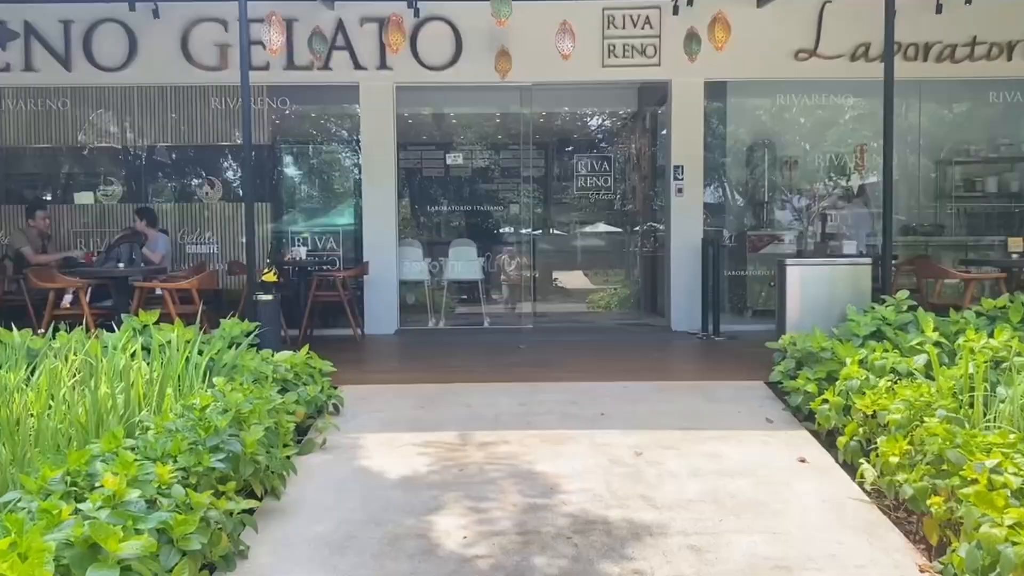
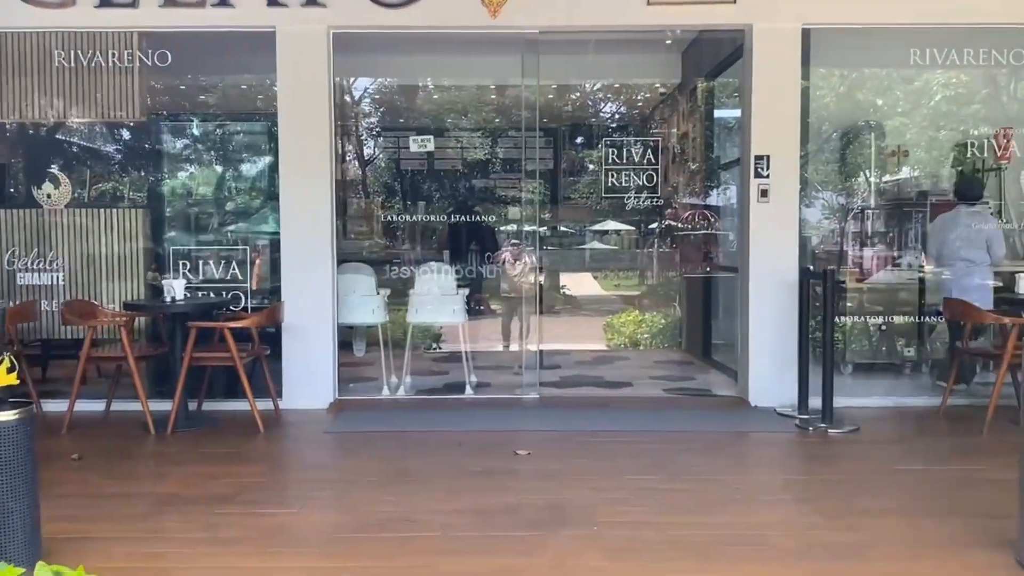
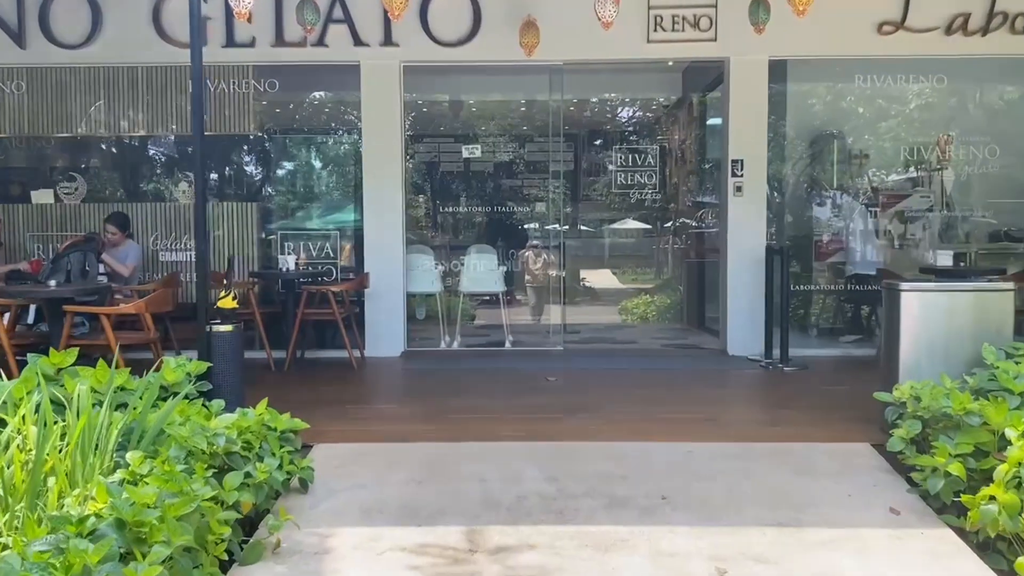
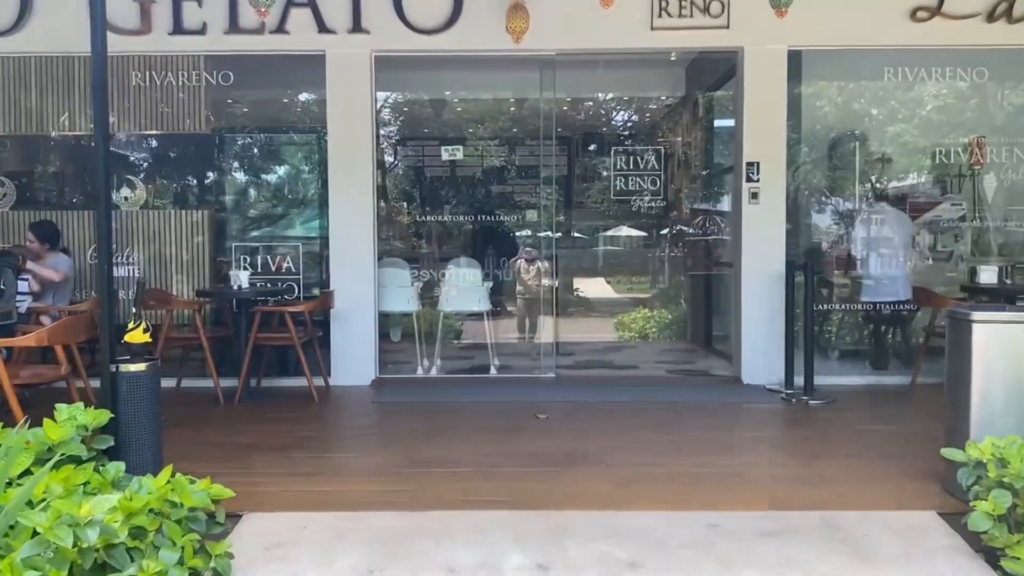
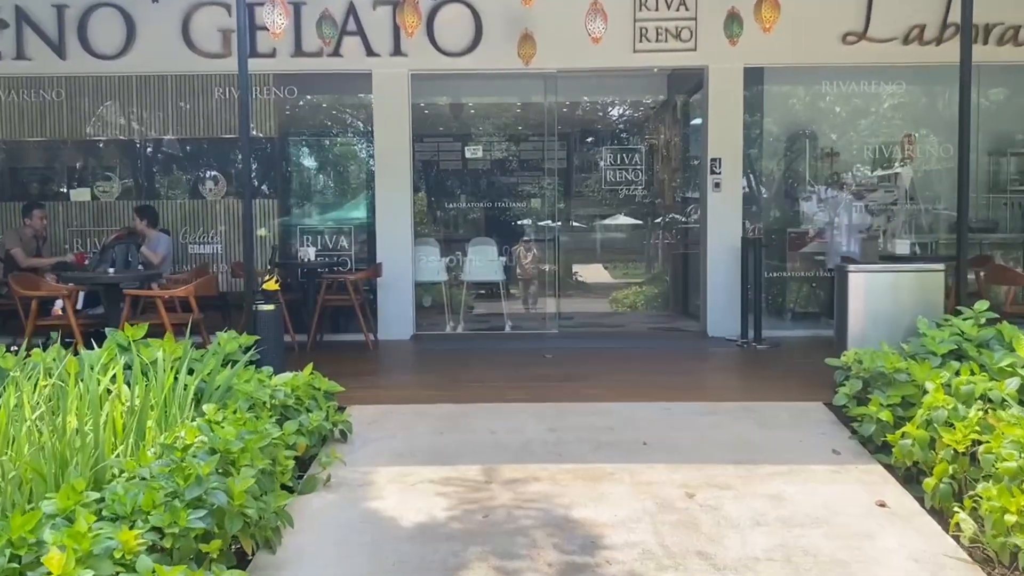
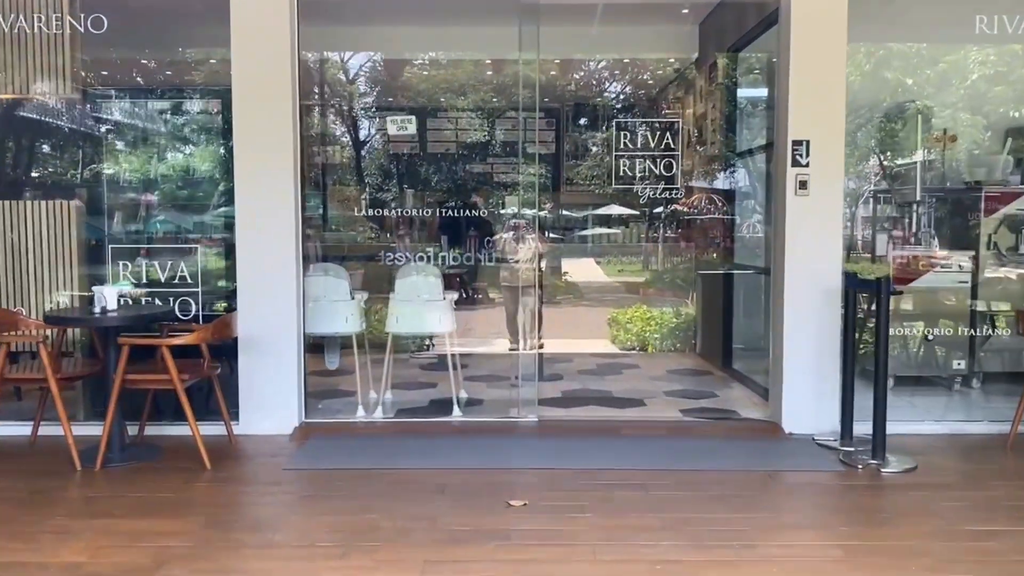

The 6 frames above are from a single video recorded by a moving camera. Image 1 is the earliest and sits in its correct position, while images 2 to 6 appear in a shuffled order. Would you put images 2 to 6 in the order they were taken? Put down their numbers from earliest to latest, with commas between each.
5, 3, 4, 2, 6
